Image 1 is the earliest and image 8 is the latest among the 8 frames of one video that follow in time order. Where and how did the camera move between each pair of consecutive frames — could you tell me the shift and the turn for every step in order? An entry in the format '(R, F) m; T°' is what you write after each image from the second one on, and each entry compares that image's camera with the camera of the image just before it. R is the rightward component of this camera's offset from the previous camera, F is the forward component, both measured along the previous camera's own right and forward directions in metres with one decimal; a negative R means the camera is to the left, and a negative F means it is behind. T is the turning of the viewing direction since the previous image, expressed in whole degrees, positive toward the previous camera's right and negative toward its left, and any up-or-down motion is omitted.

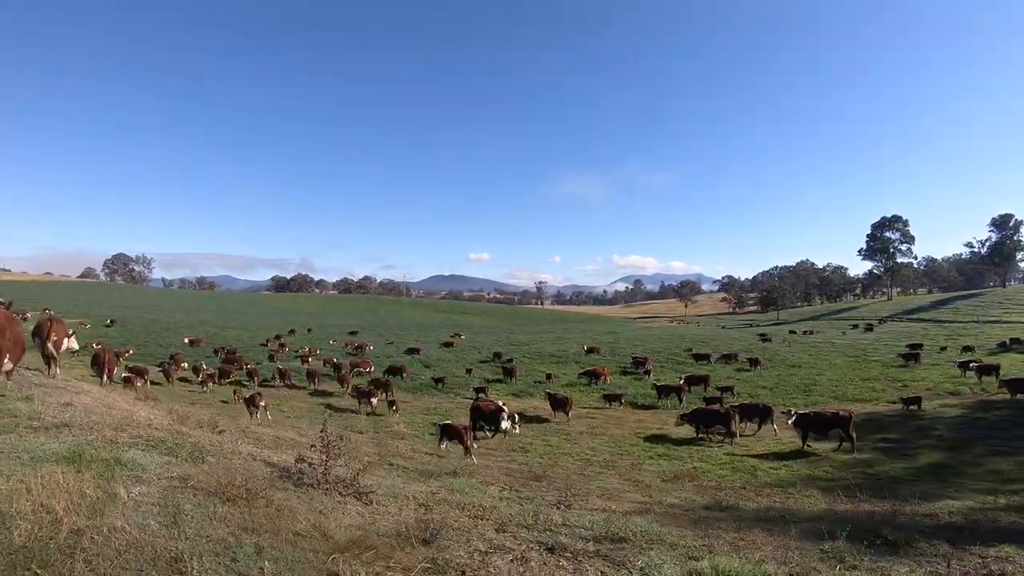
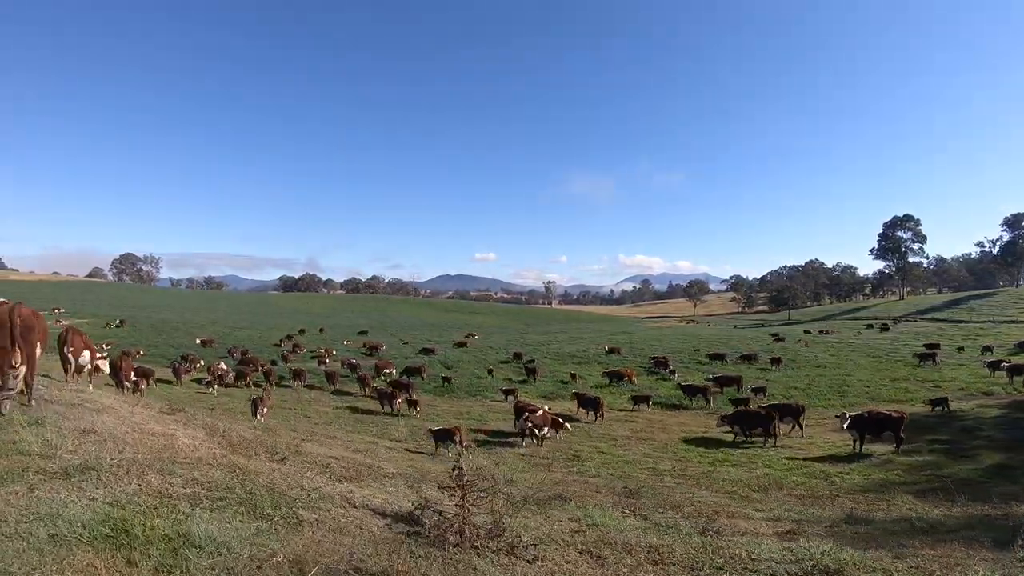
(-1.0, +0.4) m; 0°
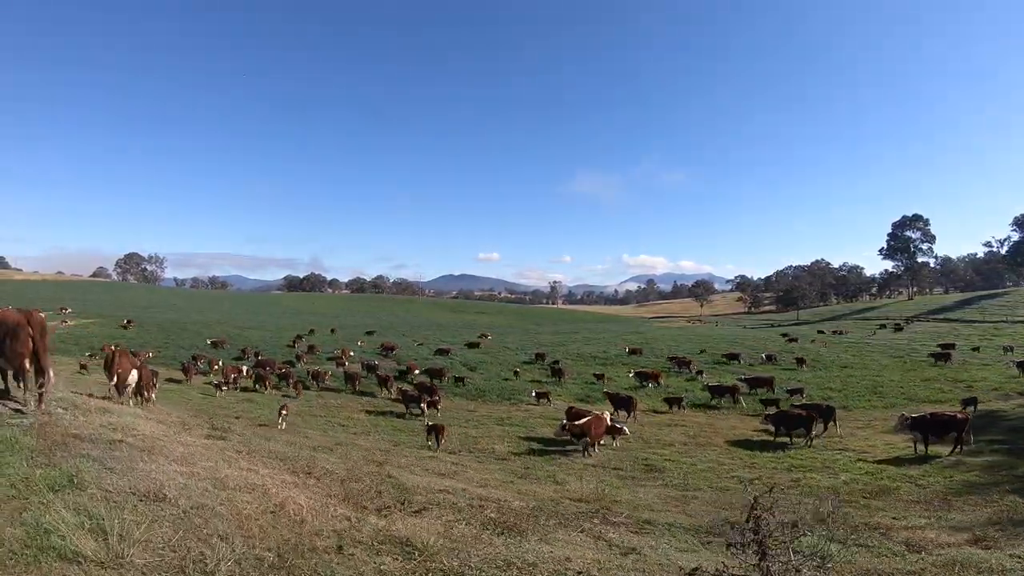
(-1.2, +0.5) m; 0°
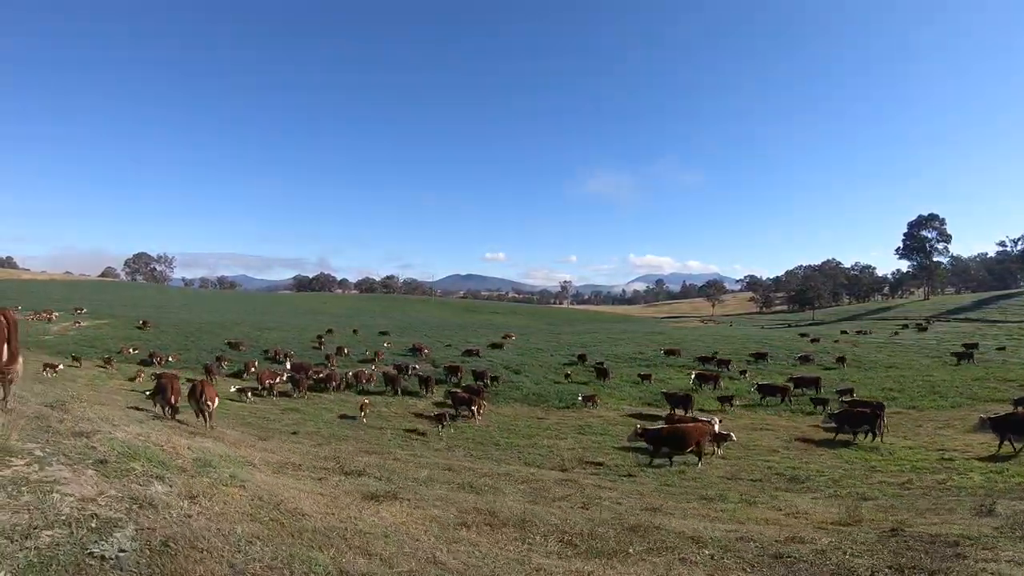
(-1.9, +0.6) m; 0°
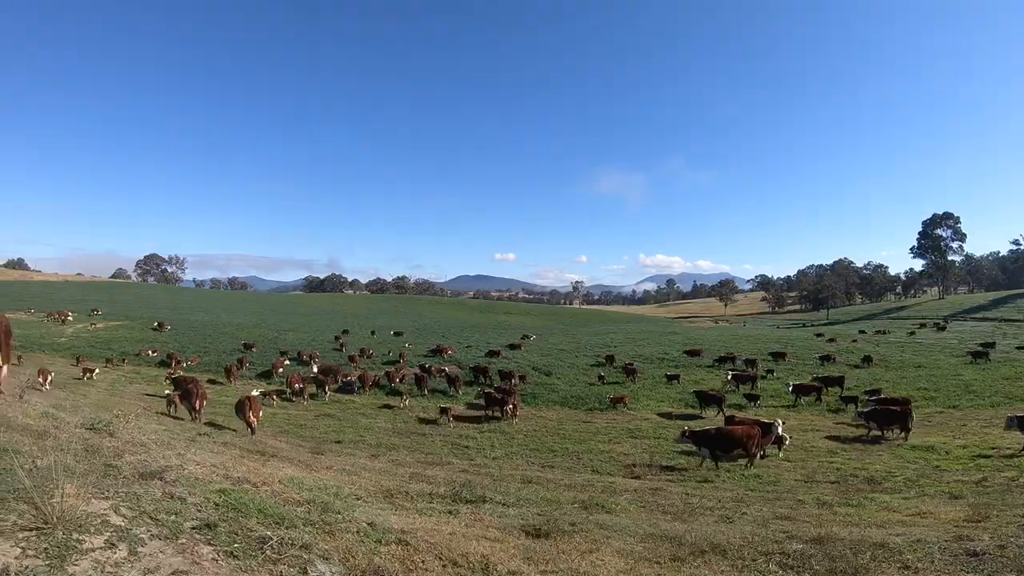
(-1.0, +0.2) m; 0°
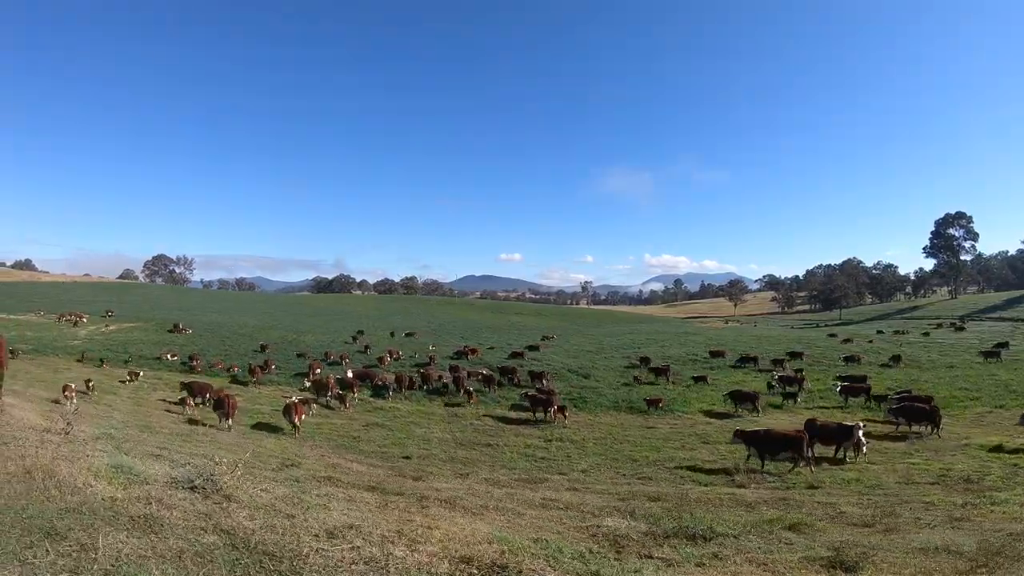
(-1.4, +0.4) m; 0°
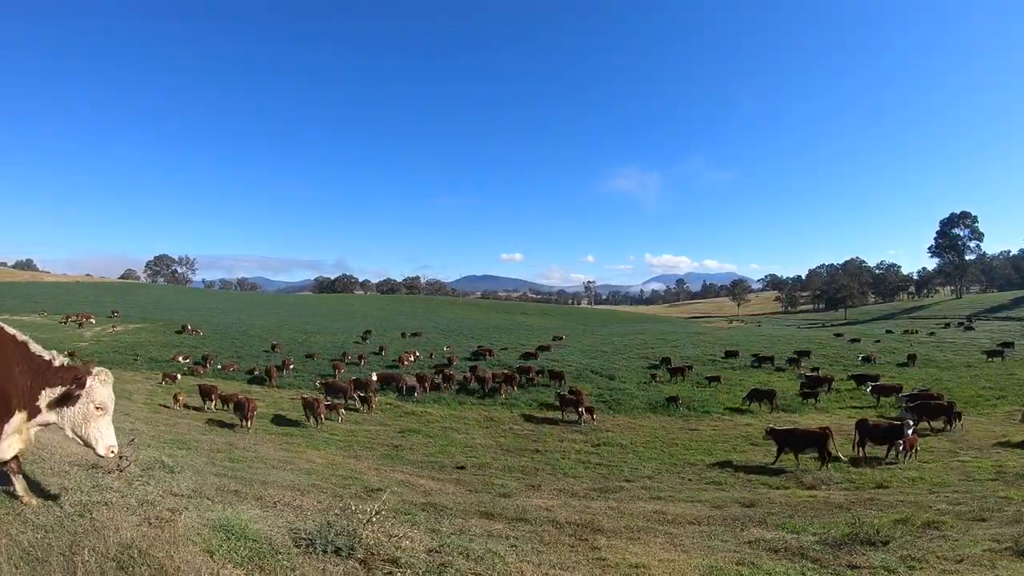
(-1.0, +0.3) m; 0°
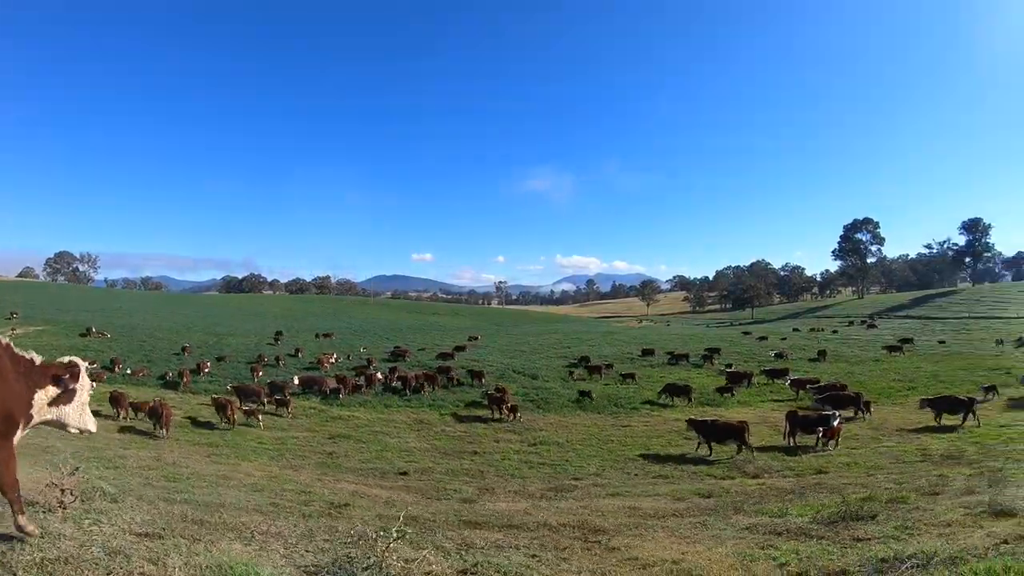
(-0.3, -0.3) m; +7°
